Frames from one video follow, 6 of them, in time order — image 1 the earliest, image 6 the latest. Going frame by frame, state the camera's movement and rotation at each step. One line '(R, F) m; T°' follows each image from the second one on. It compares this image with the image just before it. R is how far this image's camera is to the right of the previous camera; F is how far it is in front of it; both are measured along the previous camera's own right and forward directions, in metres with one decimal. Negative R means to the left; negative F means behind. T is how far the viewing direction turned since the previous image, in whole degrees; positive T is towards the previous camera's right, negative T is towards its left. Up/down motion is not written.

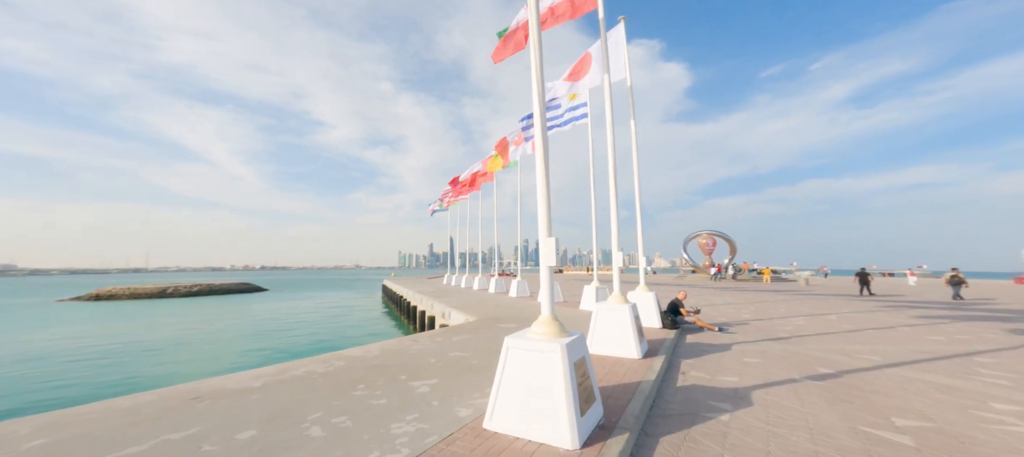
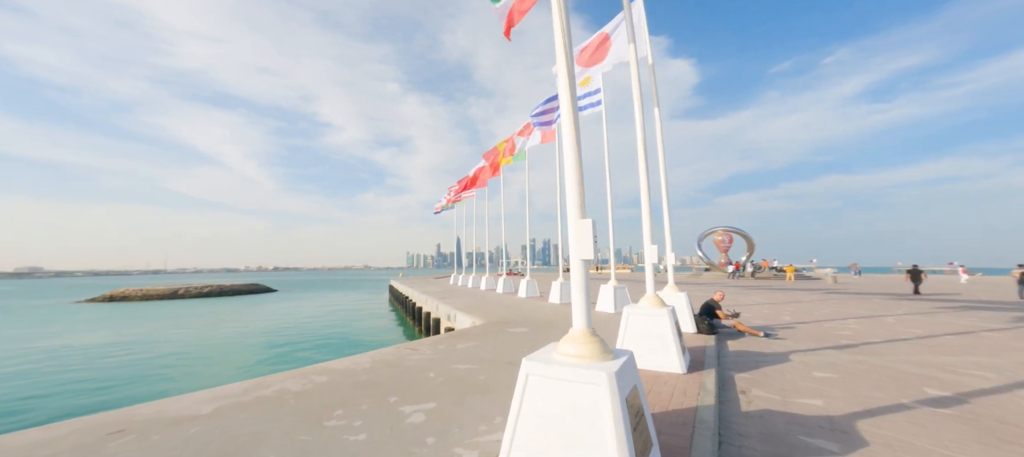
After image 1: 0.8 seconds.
(-0.1, +0.7) m; -1°
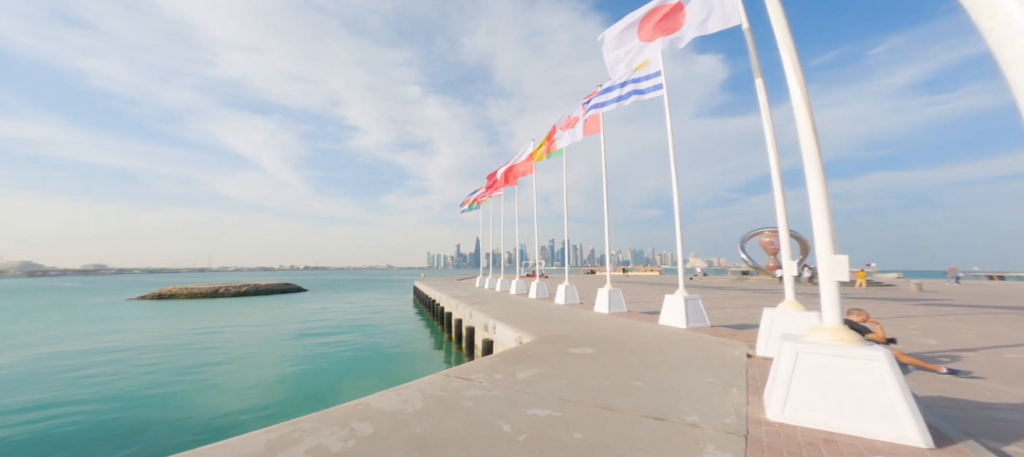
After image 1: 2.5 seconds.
(-0.6, +1.0) m; -3°
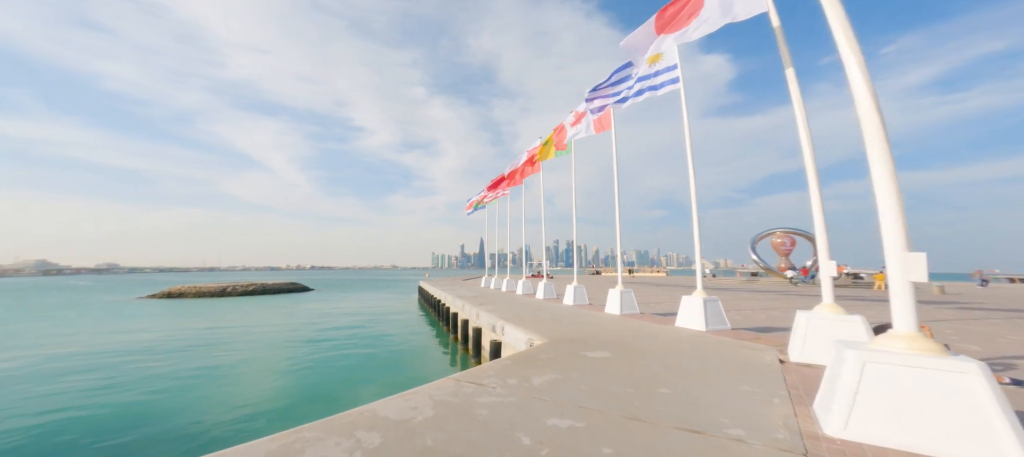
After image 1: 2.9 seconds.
(-0.1, +0.3) m; -1°
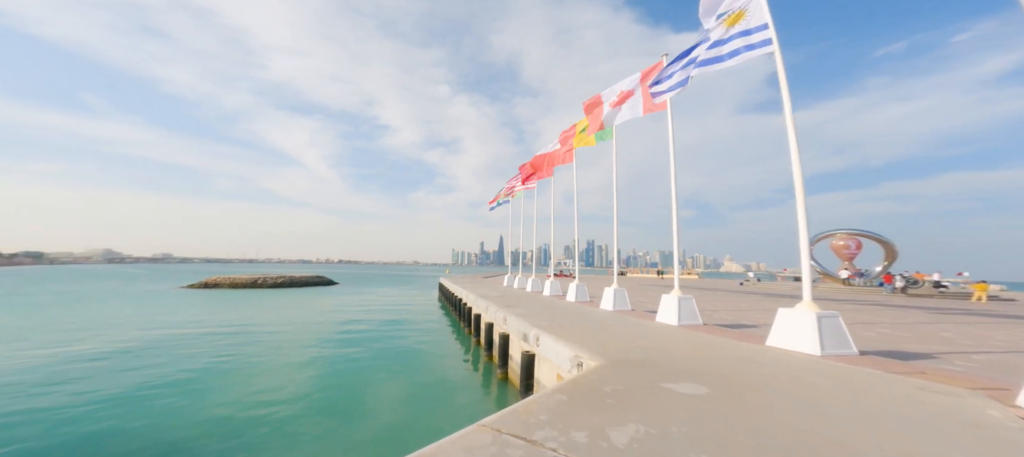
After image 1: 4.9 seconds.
(-0.4, +1.5) m; -3°
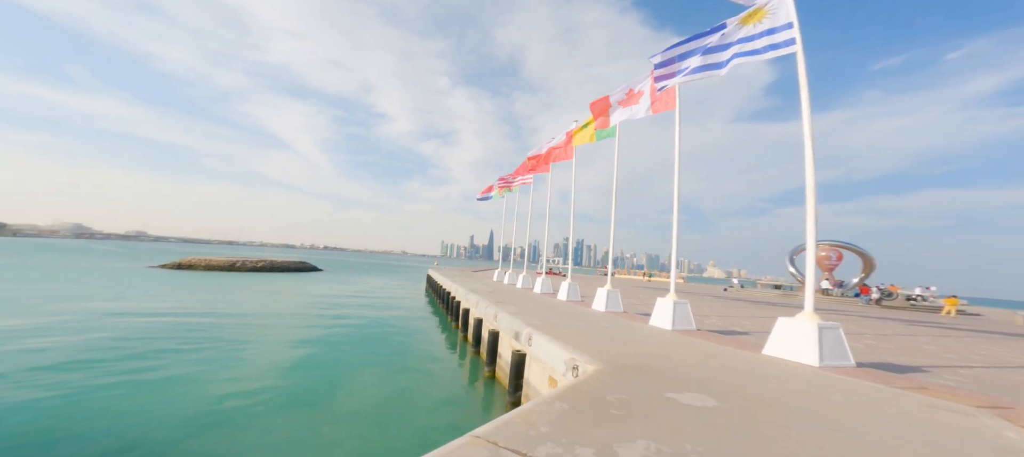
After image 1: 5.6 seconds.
(-0.2, +0.2) m; +2°
